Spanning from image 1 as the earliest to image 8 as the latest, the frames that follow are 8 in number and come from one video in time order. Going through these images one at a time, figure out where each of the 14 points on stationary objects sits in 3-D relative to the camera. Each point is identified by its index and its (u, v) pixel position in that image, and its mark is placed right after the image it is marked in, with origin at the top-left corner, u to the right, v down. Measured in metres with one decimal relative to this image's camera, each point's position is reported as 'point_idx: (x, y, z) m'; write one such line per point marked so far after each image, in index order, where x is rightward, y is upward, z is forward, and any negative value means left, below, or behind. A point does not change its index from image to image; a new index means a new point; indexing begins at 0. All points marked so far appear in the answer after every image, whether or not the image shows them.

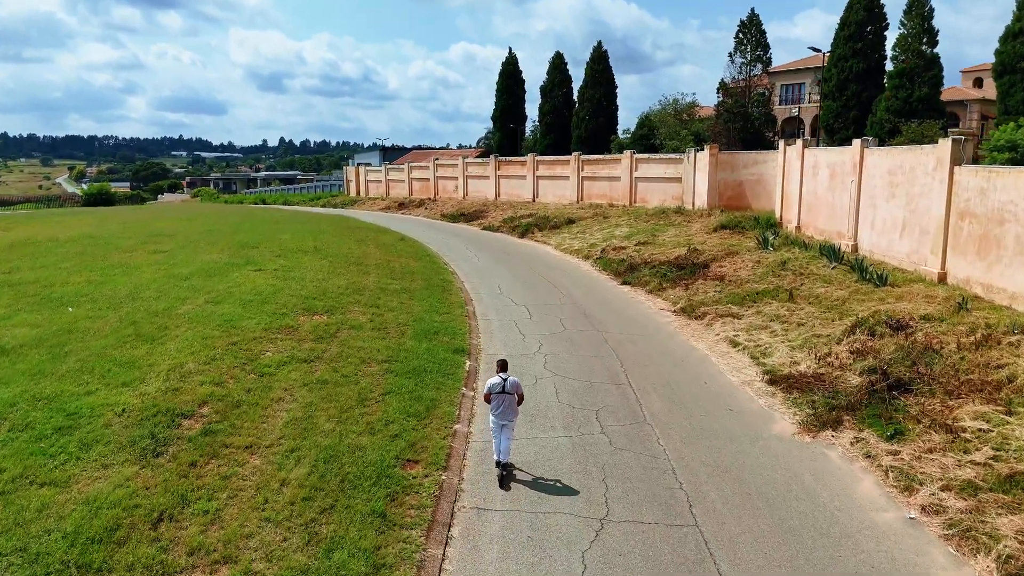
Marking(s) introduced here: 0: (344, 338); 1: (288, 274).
0: (-2.5, -0.7, +10.8) m
1: (-4.7, +0.3, +15.0) m
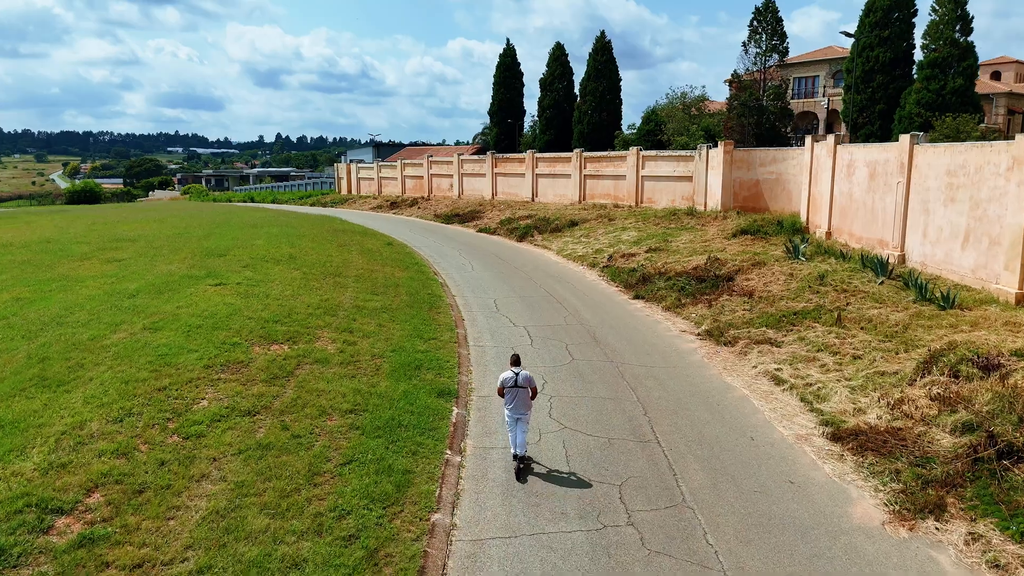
0: (-2.6, -1.1, +8.8) m
1: (-4.7, 0.0, +13.1) m
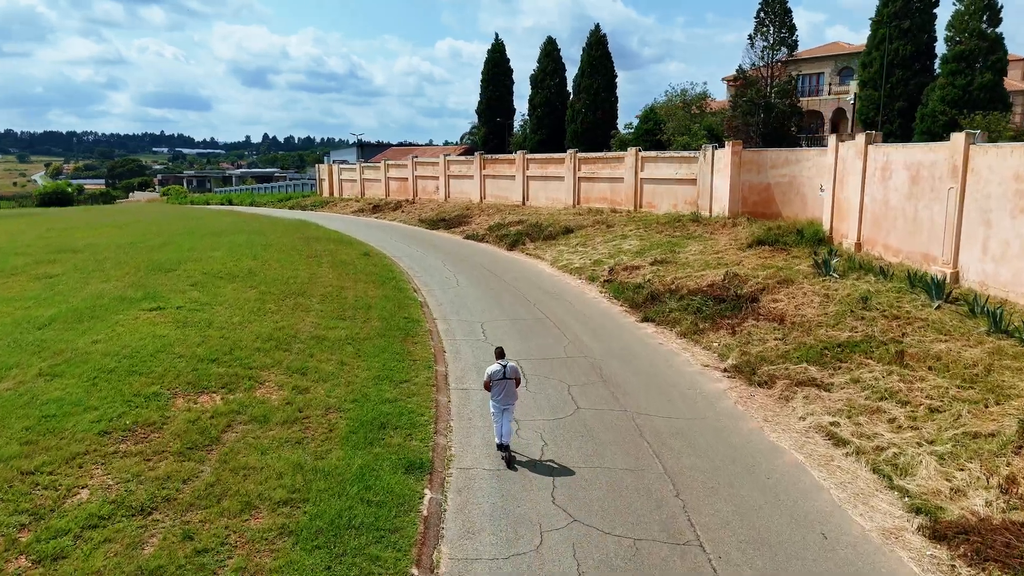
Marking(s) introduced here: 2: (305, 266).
0: (-2.6, -1.5, +6.8) m
1: (-4.9, -0.4, +11.0) m
2: (-4.8, +0.5, +16.5) m
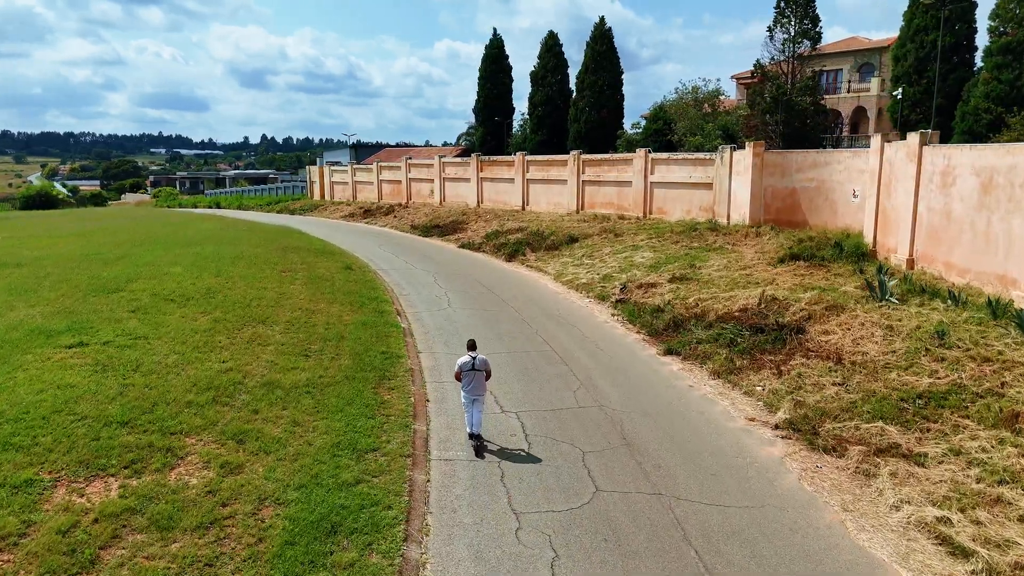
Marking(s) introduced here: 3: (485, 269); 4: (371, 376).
0: (-2.7, -1.9, +4.8) m
1: (-4.9, -0.8, +9.0) m
2: (-4.8, +0.1, +14.5) m
3: (-0.7, +0.5, +18.6) m
4: (-1.8, -1.1, +9.1) m
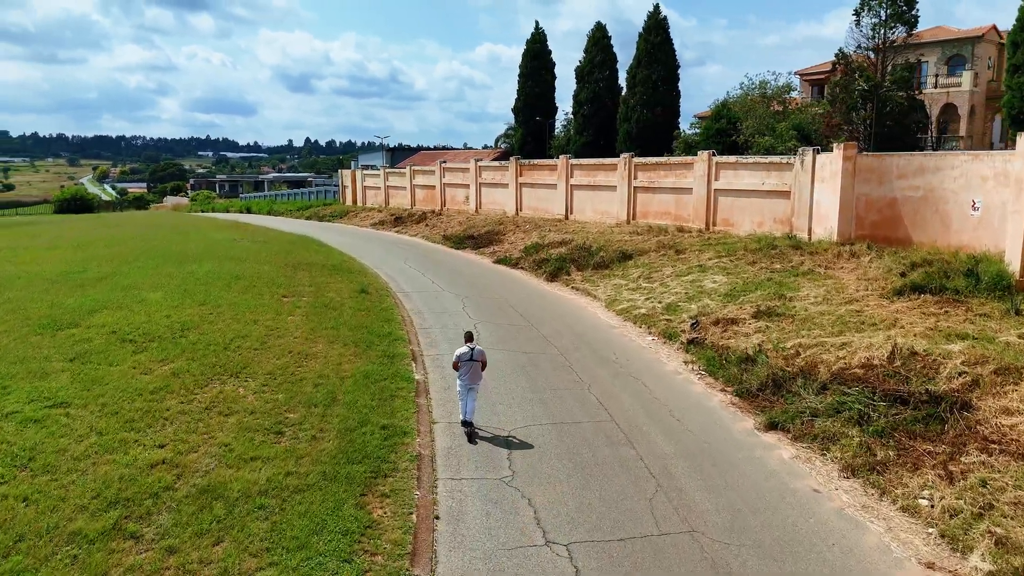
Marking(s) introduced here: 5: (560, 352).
0: (-2.5, -2.4, +2.2) m
1: (-4.5, -1.3, +6.5) m
2: (-4.1, -0.4, +12.0) m
3: (+0.2, -0.1, +15.9) m
4: (-1.4, -1.6, +6.4) m
5: (+0.8, -1.0, +11.0) m
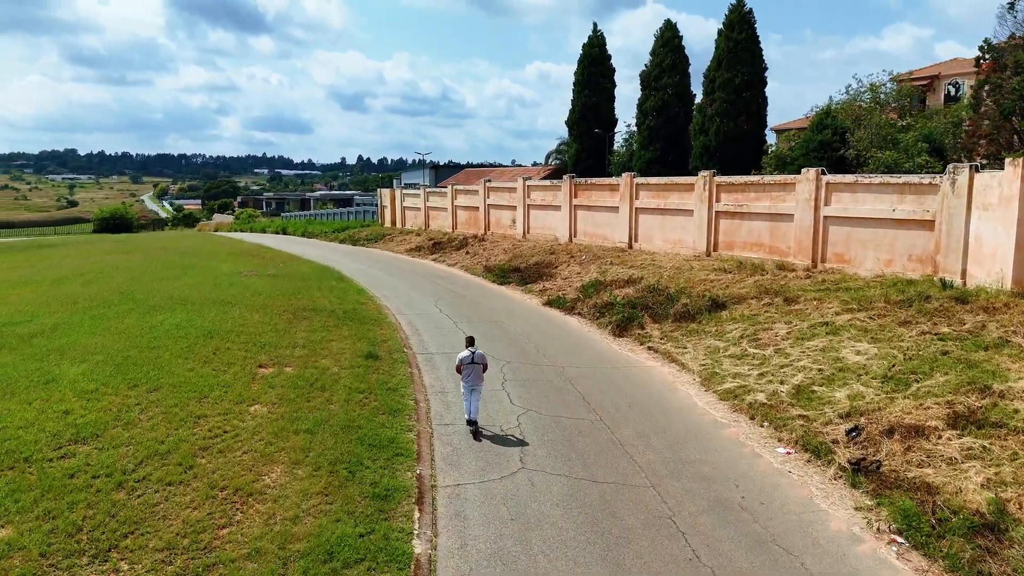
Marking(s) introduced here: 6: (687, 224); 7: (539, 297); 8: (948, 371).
0: (-2.4, -3.1, -1.5) m
1: (-4.1, -2.1, +3.0) m
2: (-3.3, -1.3, +8.4) m
3: (+1.2, -1.1, +12.0) m
4: (-1.0, -2.4, +2.6) m
5: (+1.4, -1.9, +7.1) m
6: (+4.8, +1.7, +19.7) m
7: (+0.7, -0.2, +17.8) m
8: (+5.3, -1.0, +8.7) m
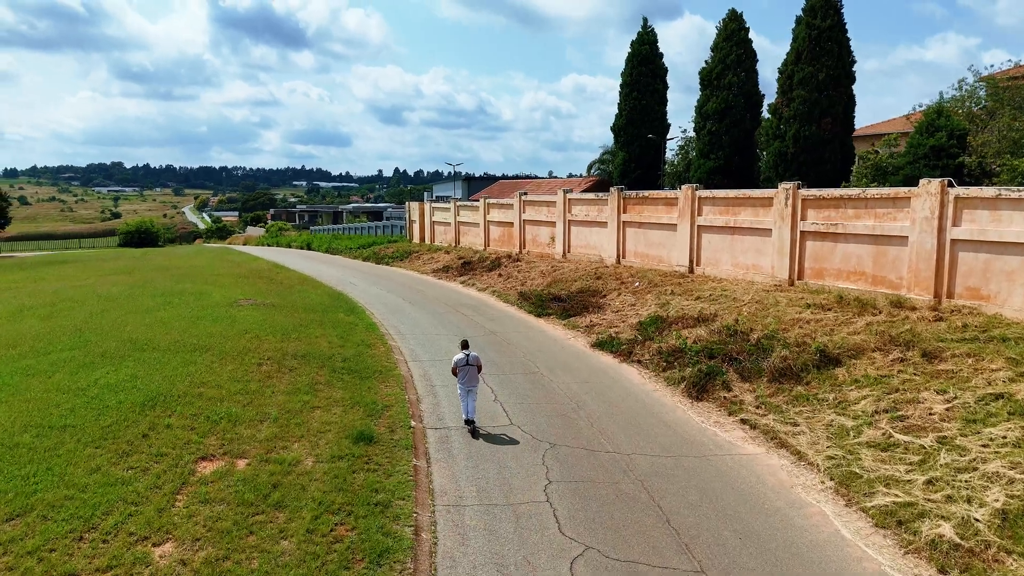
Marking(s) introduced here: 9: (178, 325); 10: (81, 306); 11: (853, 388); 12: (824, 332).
0: (-2.5, -3.5, -4.5) m
1: (-4.0, -2.6, 0.0) m
2: (-3.0, -1.9, +5.5) m
3: (+1.8, -1.8, +8.9) m
4: (-0.9, -2.9, -0.4) m
5: (+1.7, -2.5, +3.9) m
6: (+5.8, +0.9, +16.4) m
7: (+1.5, -1.0, +14.6) m
8: (+5.7, -1.6, +5.3) m
9: (-6.1, -0.7, +13.0) m
10: (-9.3, -0.4, +15.5) m
11: (+4.4, -1.3, +9.2) m
12: (+4.9, -0.7, +11.3) m
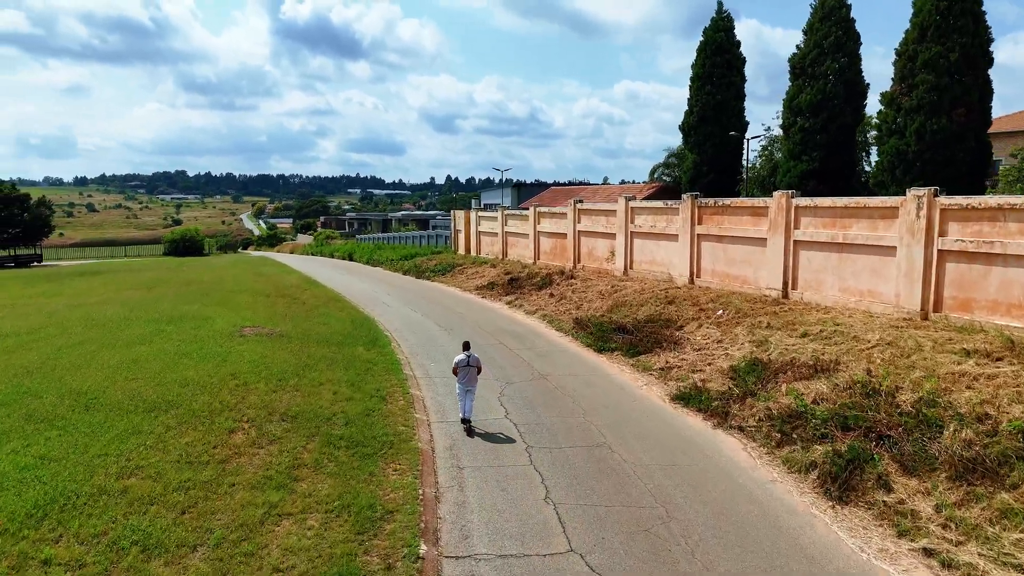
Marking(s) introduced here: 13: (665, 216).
0: (-3.0, -3.8, -7.3) m
1: (-4.1, -2.9, -2.6) m
2: (-2.7, -2.3, +2.8) m
3: (+2.3, -2.3, +5.8) m
4: (-1.1, -3.3, -3.3) m
5: (+1.8, -2.9, +0.9) m
6: (+6.8, +0.3, +13.0) m
7: (+2.4, -1.5, +11.6) m
8: (+5.9, -2.1, +2.0) m
9: (-5.2, -1.1, +10.4) m
10: (-8.3, -0.9, +13.2) m
11: (+4.9, -1.8, +5.9) m
12: (+5.6, -1.2, +8.0) m
13: (+4.1, +1.9, +19.2) m
